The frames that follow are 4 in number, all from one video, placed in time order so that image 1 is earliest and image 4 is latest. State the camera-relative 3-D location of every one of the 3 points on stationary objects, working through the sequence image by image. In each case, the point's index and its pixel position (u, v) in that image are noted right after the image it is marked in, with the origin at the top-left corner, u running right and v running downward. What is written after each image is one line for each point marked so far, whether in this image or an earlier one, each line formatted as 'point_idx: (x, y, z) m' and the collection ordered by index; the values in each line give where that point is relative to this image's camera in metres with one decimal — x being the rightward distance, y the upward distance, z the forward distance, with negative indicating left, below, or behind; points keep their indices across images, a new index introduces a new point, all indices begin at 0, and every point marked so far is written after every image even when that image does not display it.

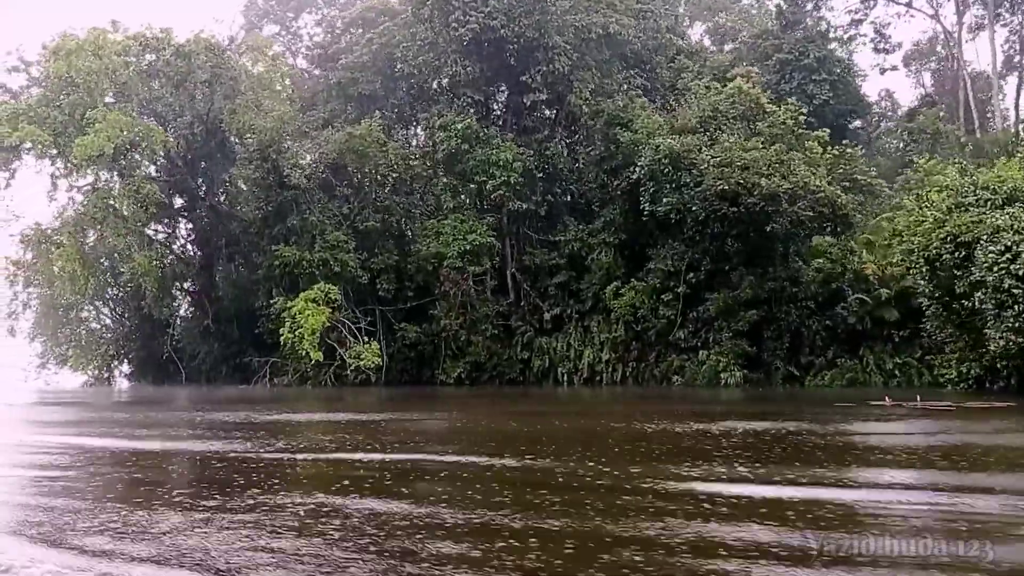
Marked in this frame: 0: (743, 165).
0: (+4.3, +2.3, +18.1) m
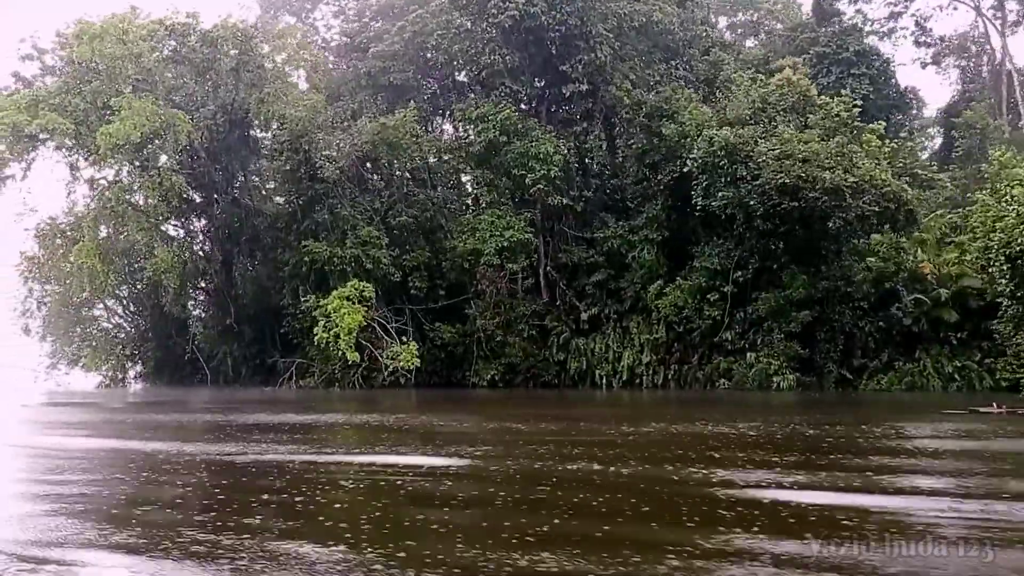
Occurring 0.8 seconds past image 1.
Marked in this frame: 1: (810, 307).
0: (+5.1, +2.3, +17.3) m
1: (+6.1, -0.4, +19.9) m
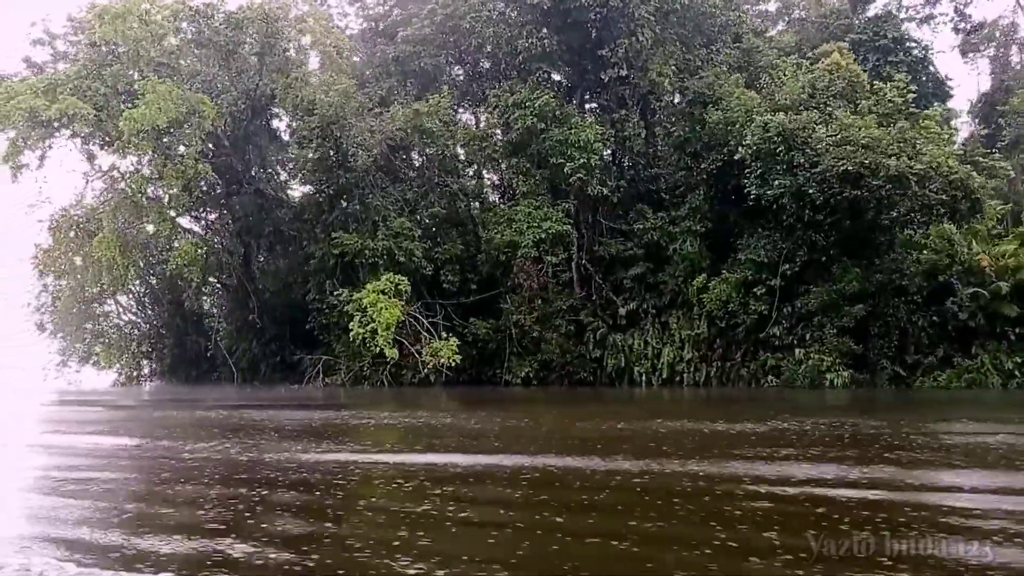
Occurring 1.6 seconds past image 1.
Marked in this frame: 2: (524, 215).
0: (+5.9, +2.5, +16.5) m
1: (+6.9, -0.3, +19.1) m
2: (+0.3, +1.5, +19.4) m
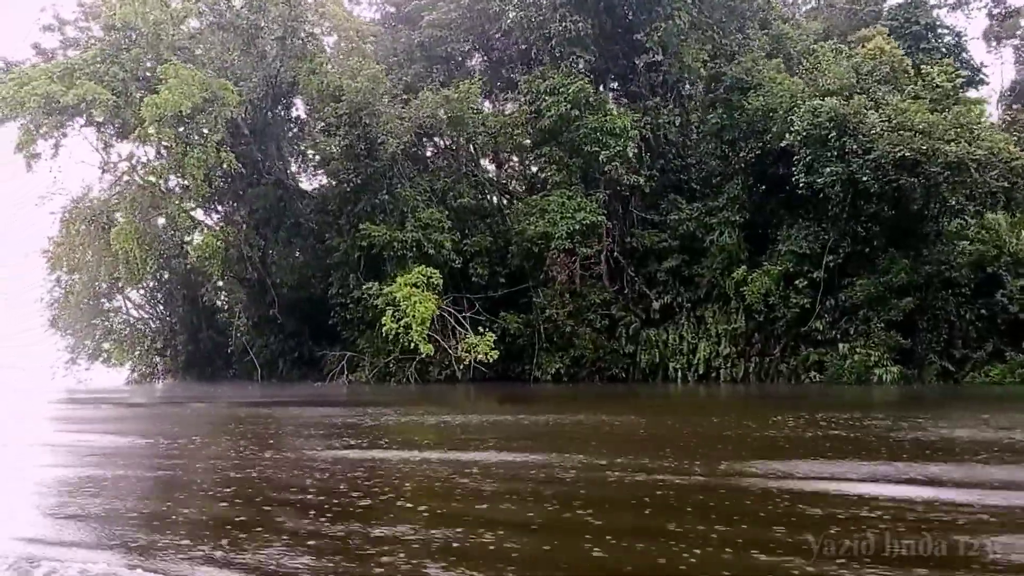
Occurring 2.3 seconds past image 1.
0: (+6.6, +2.6, +15.8) m
1: (+7.5, -0.1, +18.5) m
2: (+0.9, +1.6, +18.7) m
